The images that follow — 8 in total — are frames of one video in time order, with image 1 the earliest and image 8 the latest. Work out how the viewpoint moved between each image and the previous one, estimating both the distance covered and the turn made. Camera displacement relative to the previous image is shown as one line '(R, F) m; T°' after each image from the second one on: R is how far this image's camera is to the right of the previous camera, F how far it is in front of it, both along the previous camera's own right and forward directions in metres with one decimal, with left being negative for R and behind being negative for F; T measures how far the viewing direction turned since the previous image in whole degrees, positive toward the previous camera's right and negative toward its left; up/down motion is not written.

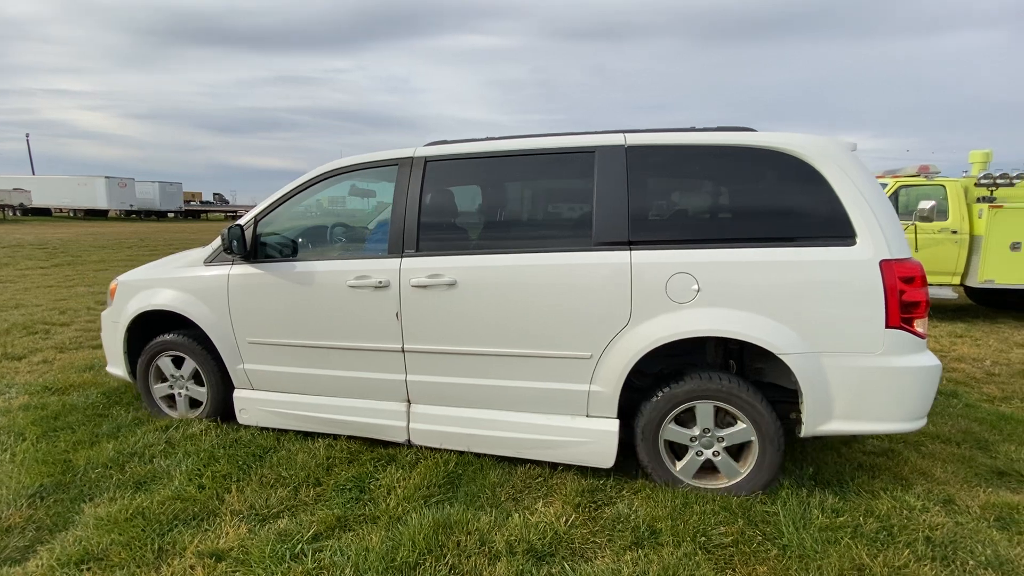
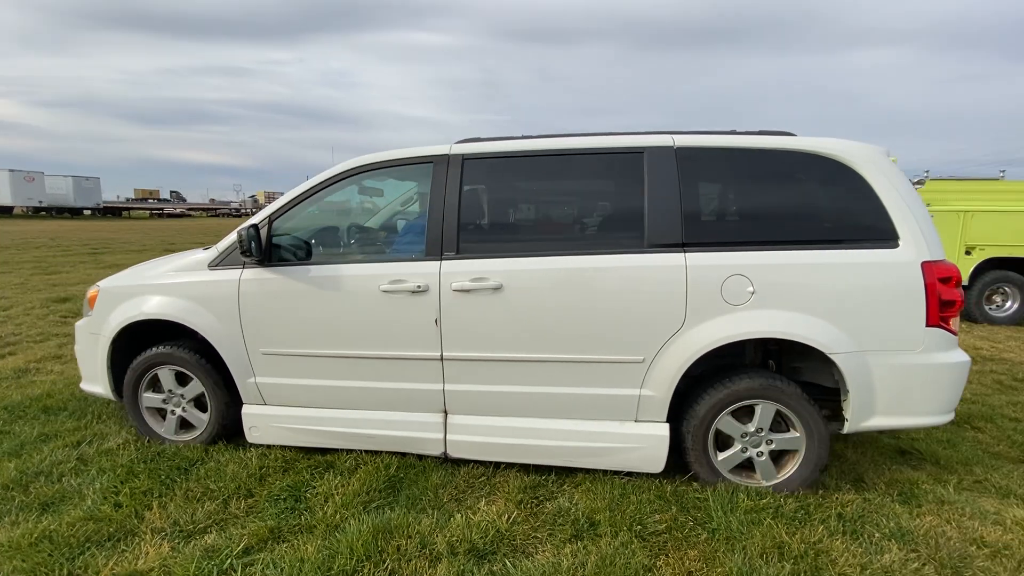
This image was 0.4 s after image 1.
(-0.5, +0.1) m; +6°
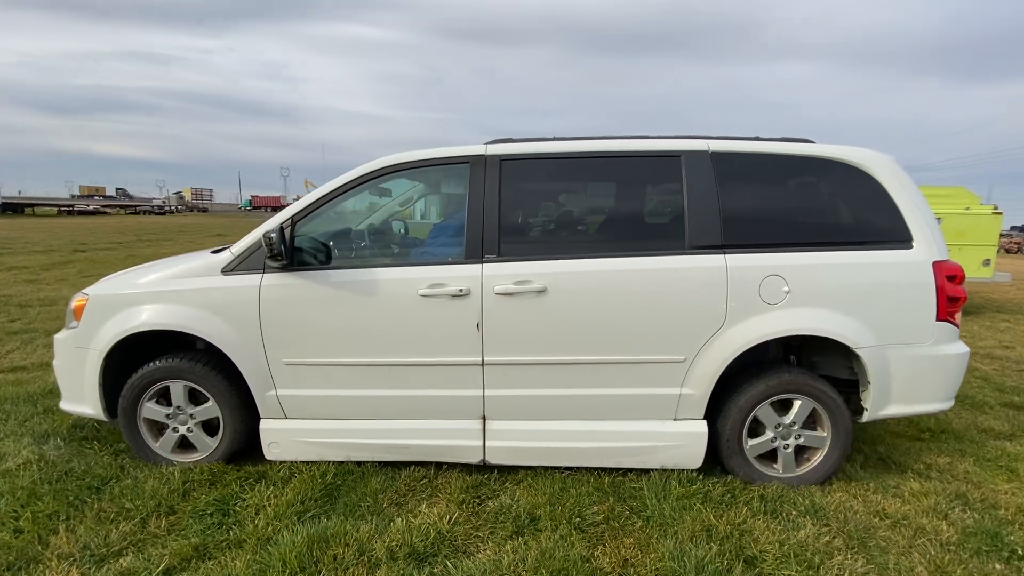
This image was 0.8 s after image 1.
(-0.4, +0.1) m; +6°
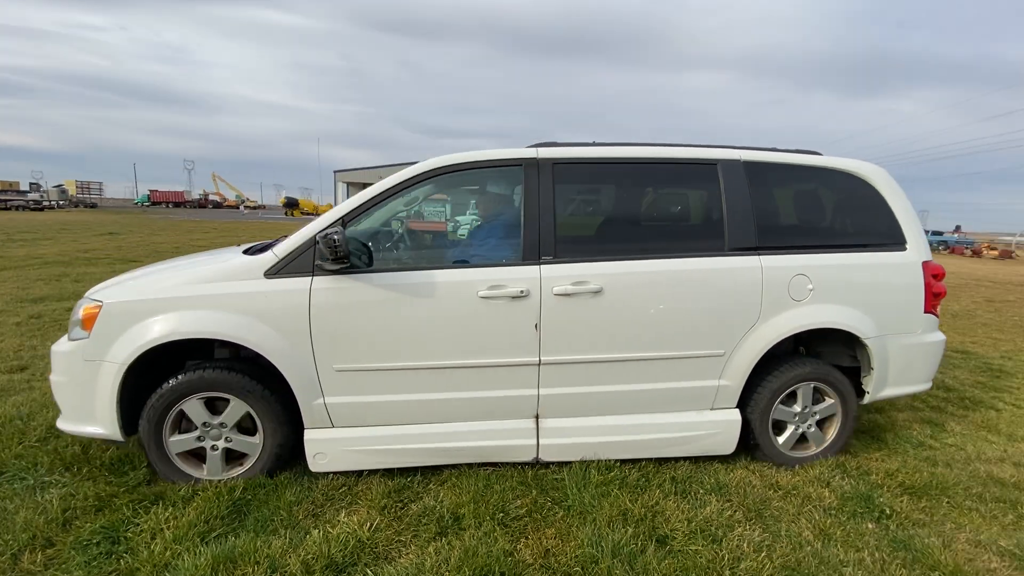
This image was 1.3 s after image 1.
(-0.6, 0.0) m; +8°
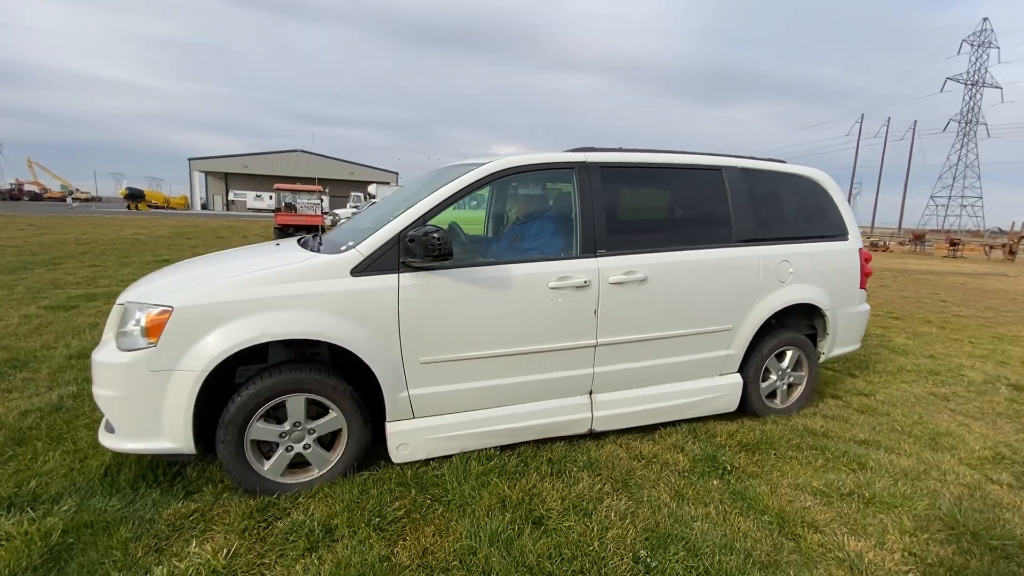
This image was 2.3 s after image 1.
(-0.9, -0.1) m; +13°
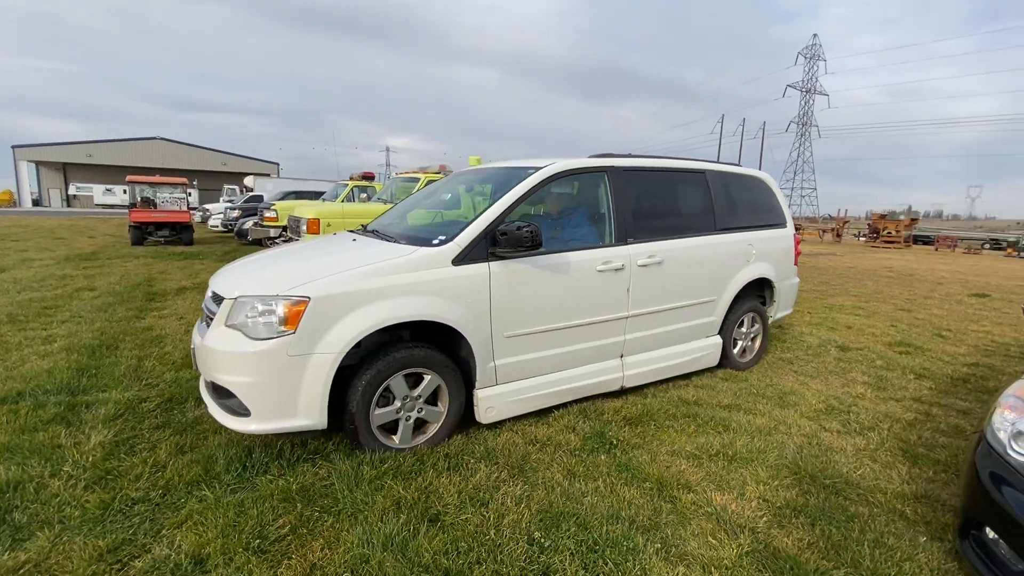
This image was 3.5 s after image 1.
(-0.9, -0.4) m; +12°
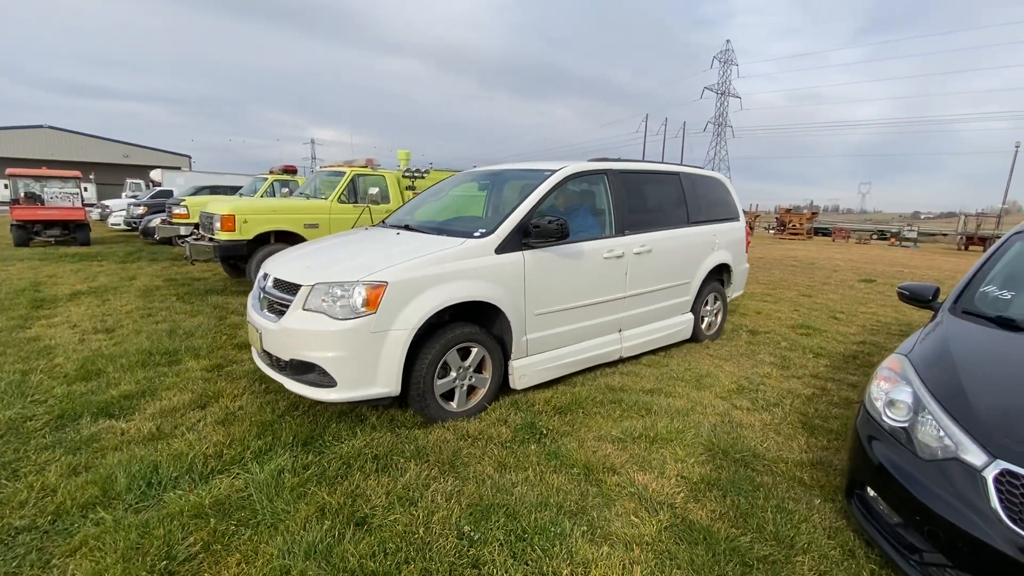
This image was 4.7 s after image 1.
(-0.5, -0.4) m; +8°
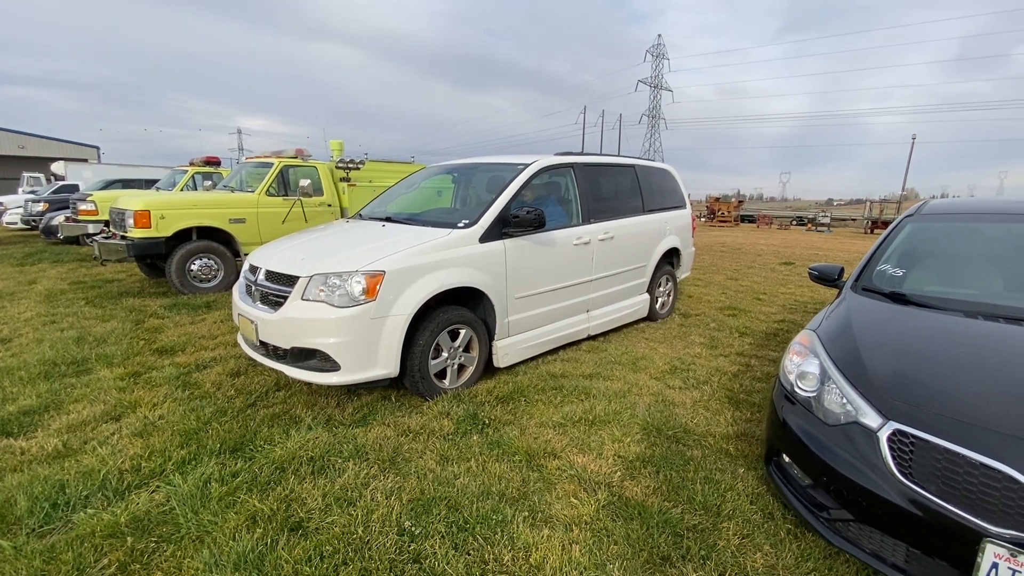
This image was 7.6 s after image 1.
(+0.1, 0.0) m; +6°
